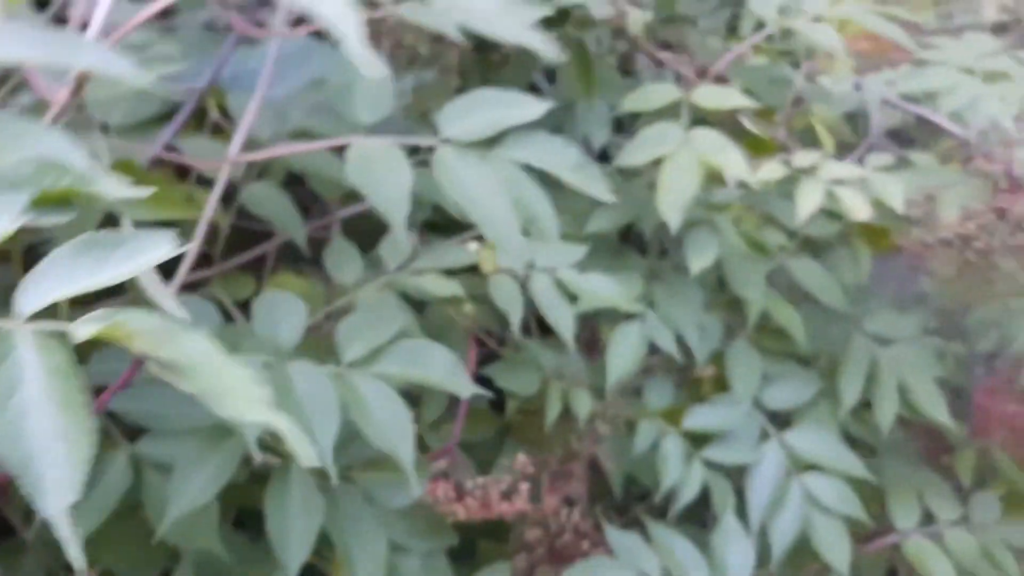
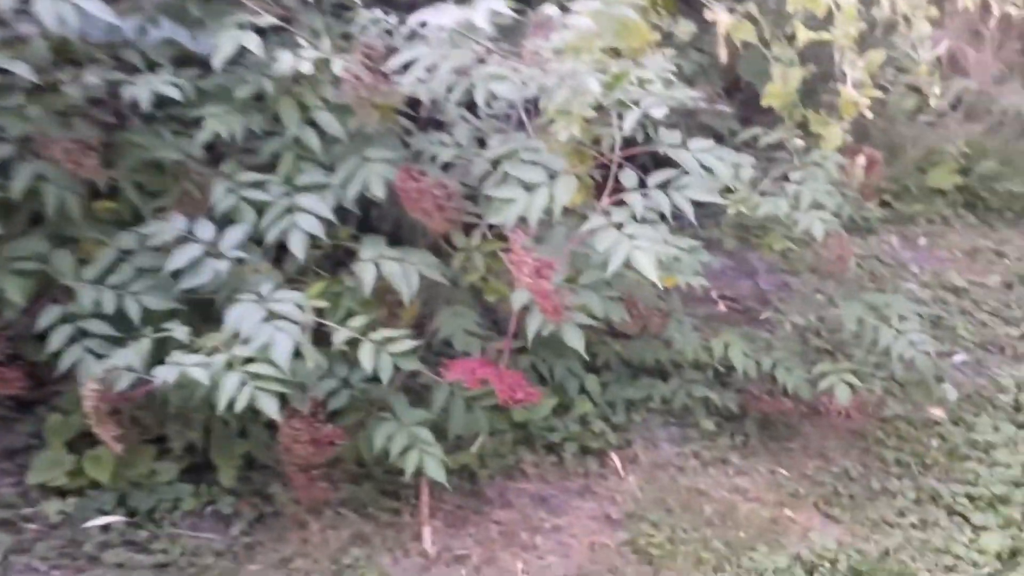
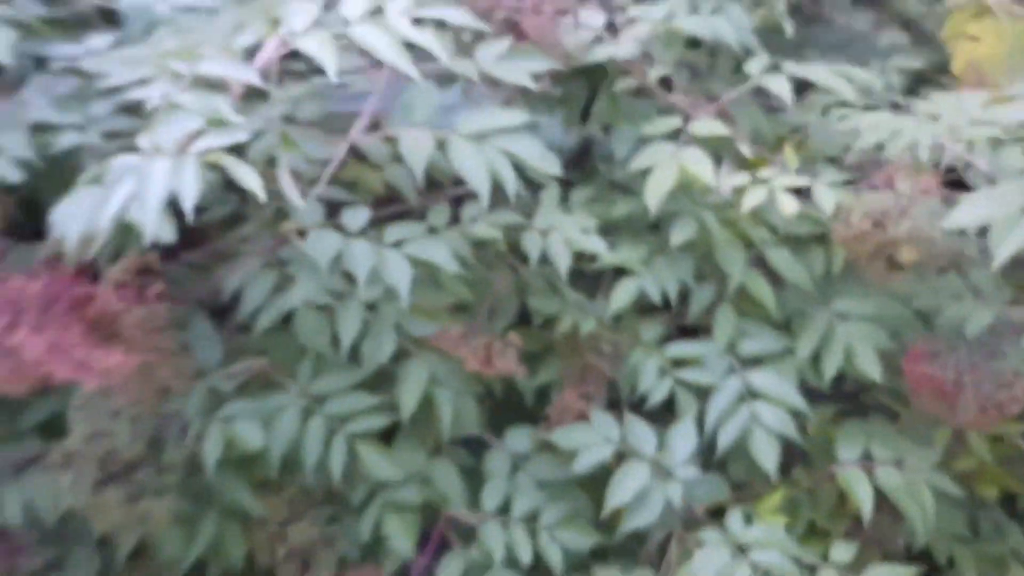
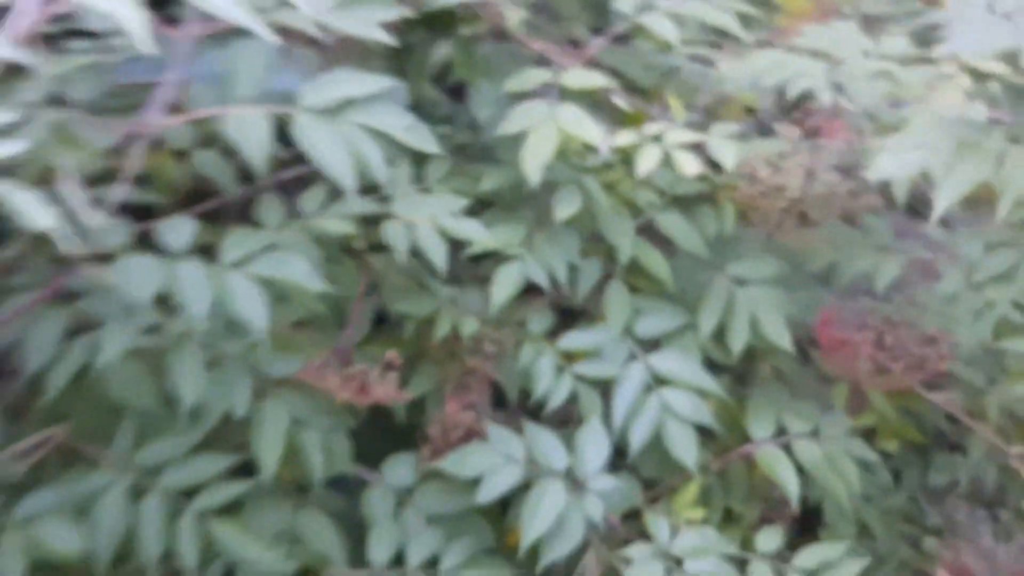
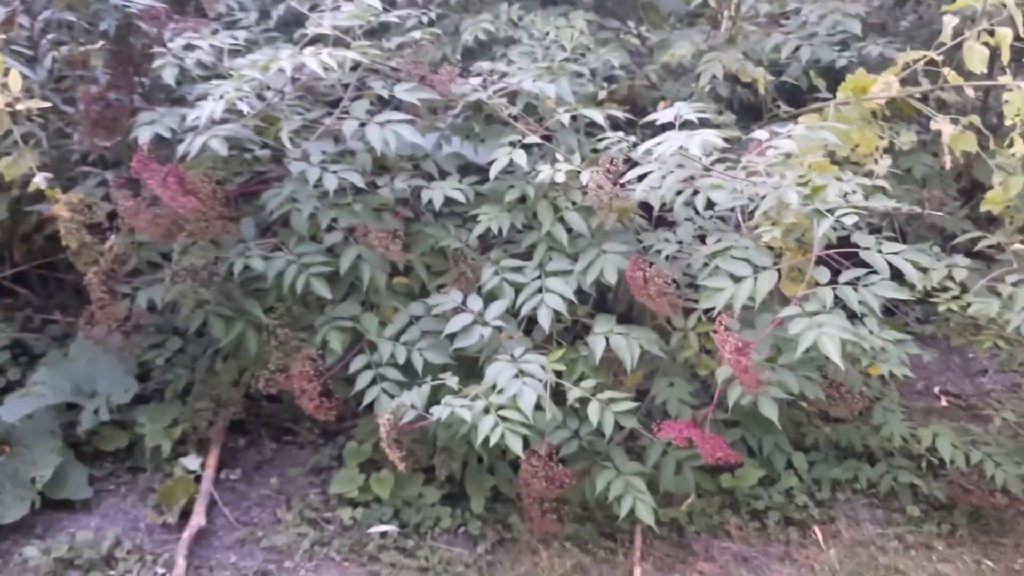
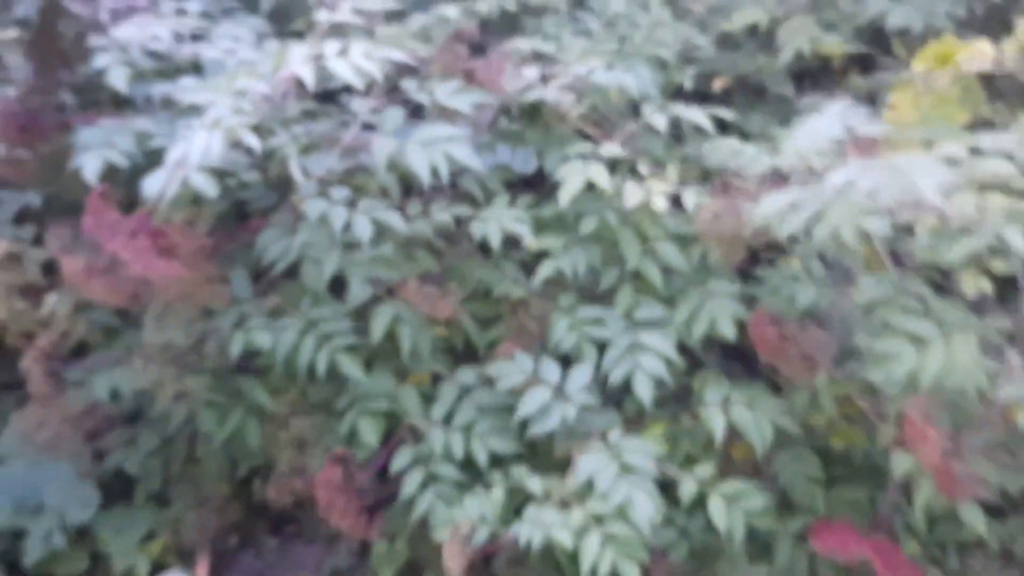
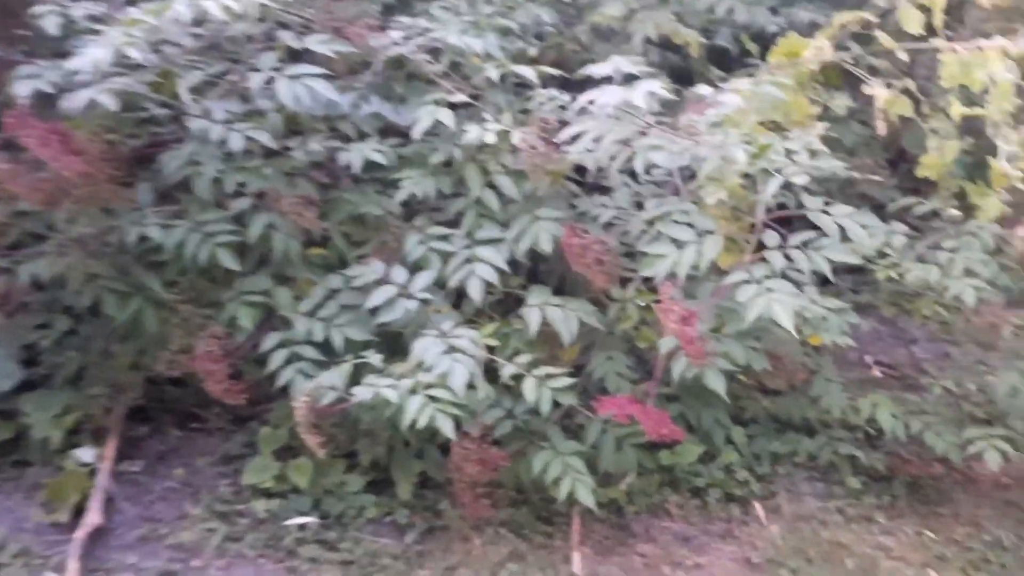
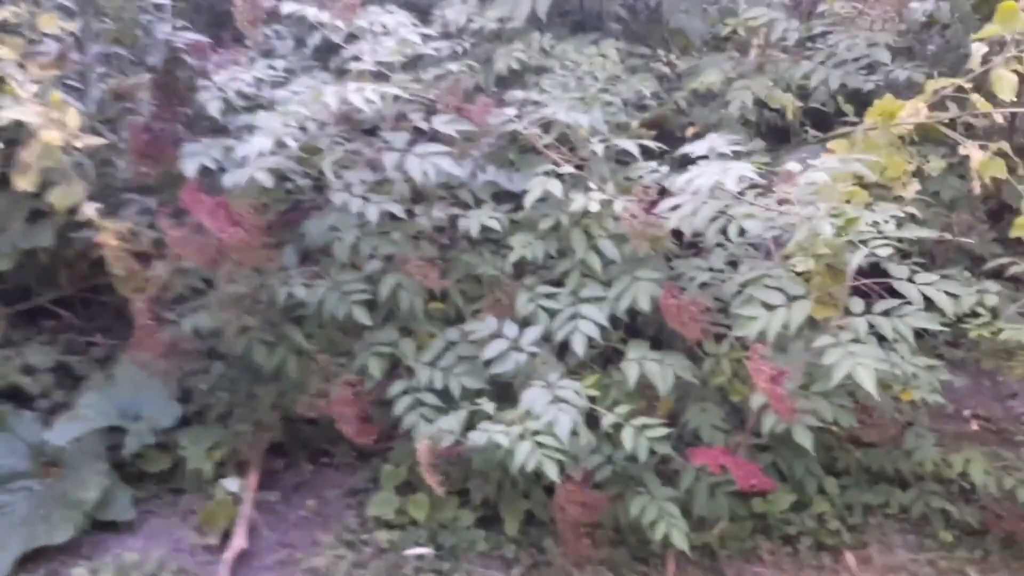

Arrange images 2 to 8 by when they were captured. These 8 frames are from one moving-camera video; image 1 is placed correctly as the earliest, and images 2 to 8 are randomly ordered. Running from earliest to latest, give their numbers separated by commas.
4, 3, 6, 8, 5, 7, 2
